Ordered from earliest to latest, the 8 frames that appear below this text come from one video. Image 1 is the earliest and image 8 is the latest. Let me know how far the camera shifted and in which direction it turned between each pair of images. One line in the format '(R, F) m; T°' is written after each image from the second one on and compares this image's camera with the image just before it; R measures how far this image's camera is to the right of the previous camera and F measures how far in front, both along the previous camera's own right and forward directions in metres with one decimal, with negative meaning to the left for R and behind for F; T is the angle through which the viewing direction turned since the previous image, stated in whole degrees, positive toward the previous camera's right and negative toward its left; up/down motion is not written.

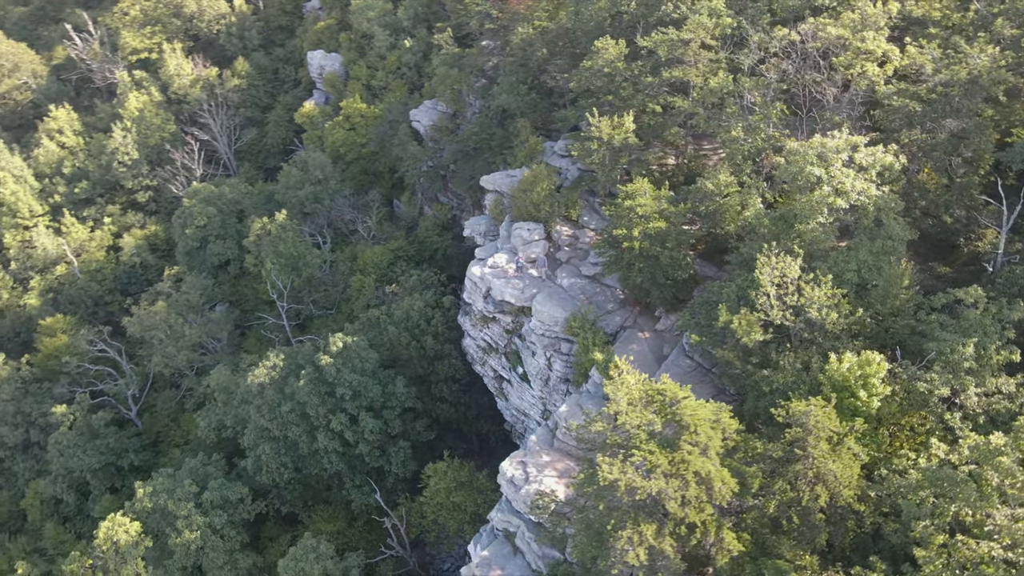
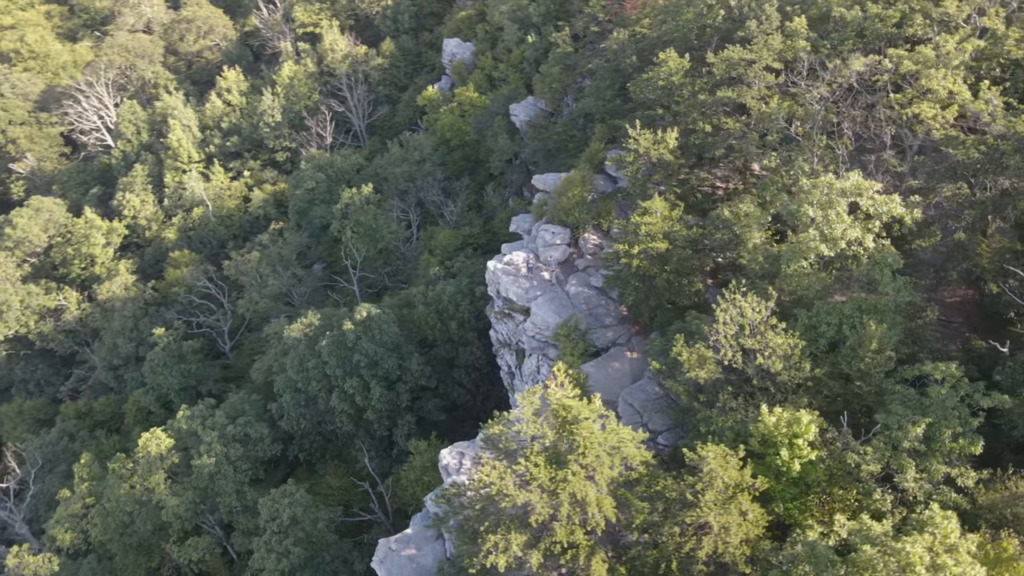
(+5.8, +0.2) m; -13°
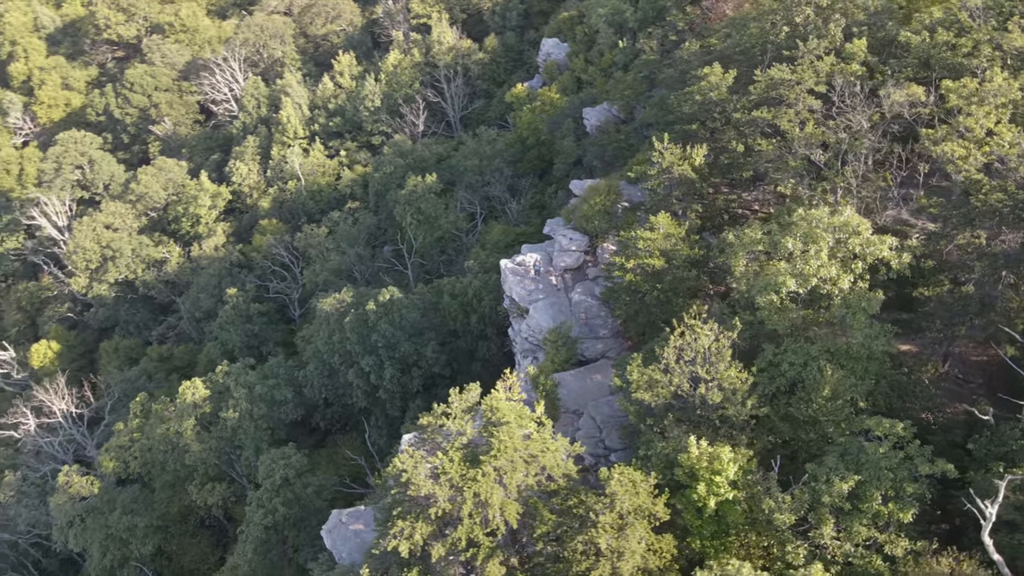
(+4.4, +0.1) m; -9°
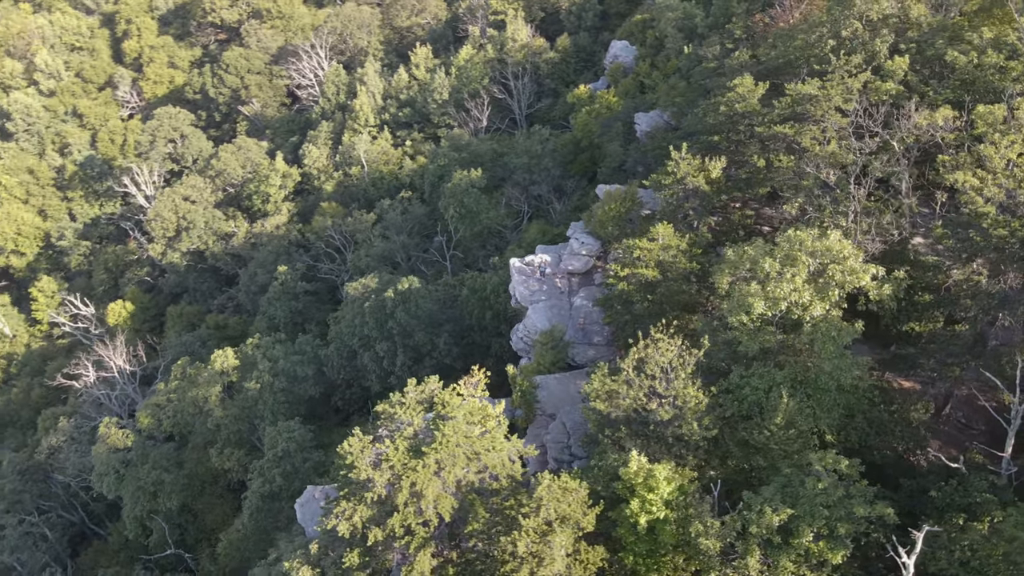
(+3.1, 0.0) m; -7°
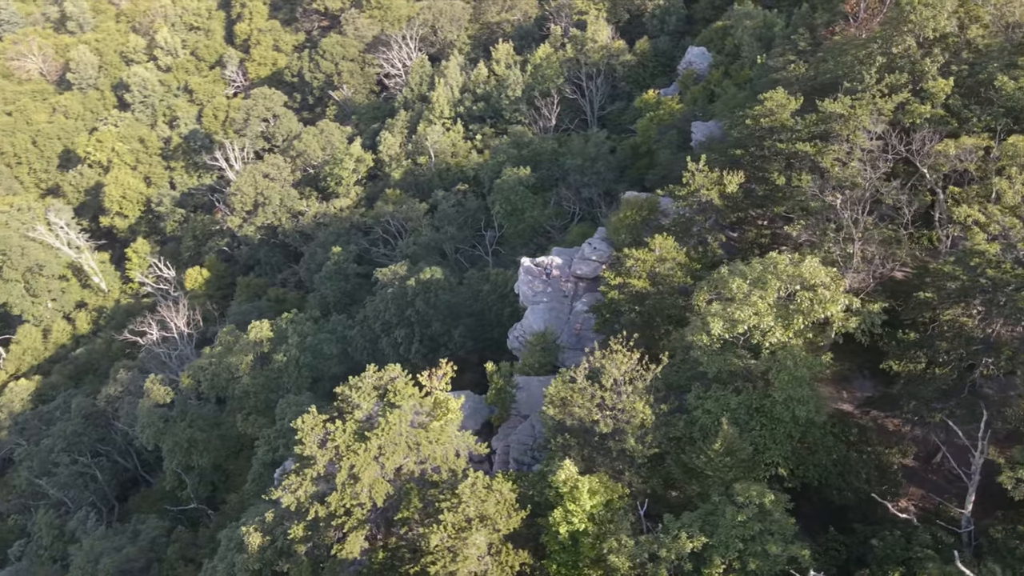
(+3.3, +0.1) m; -7°
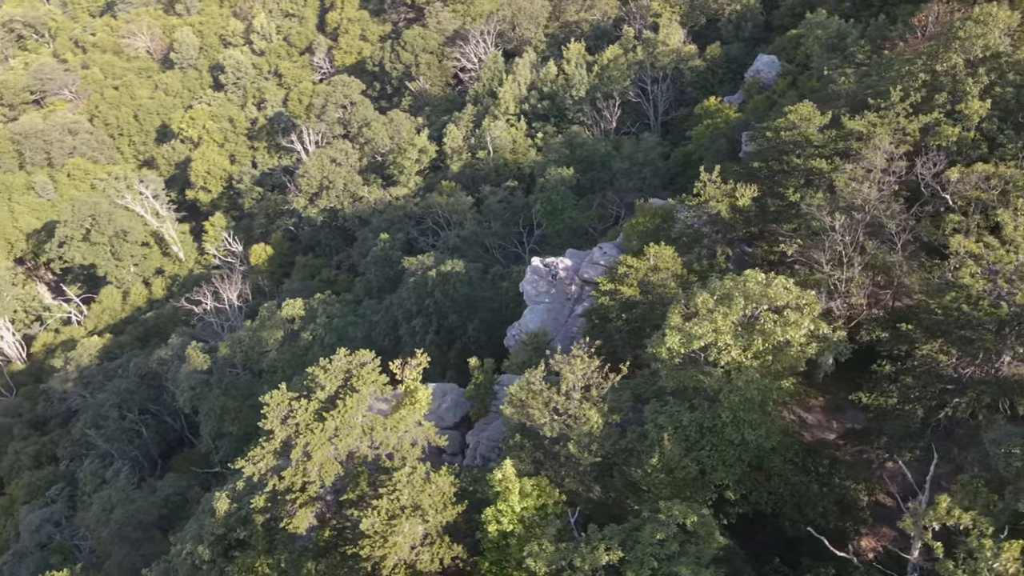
(+2.9, +0.1) m; -6°
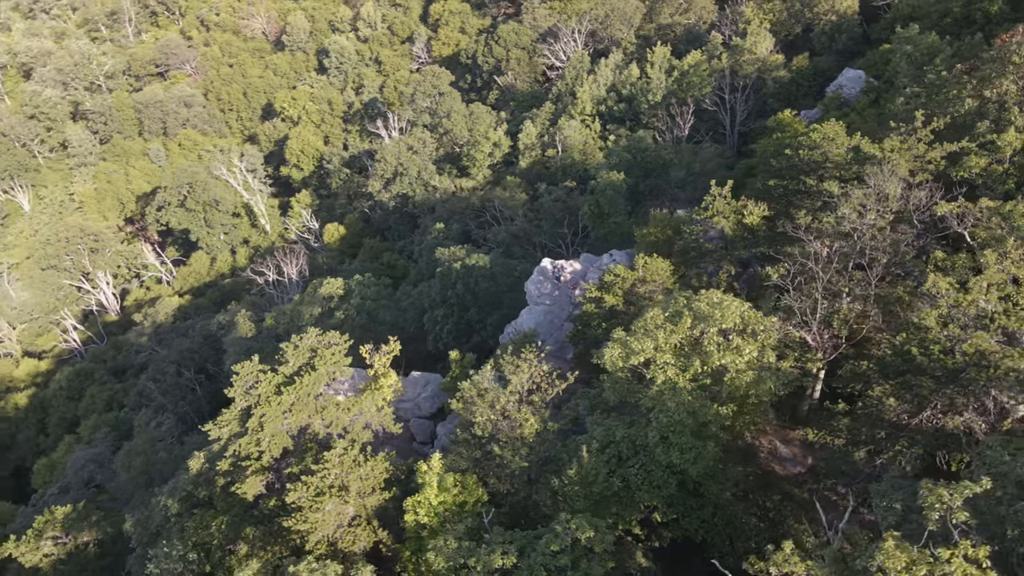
(+3.5, +0.2) m; -7°
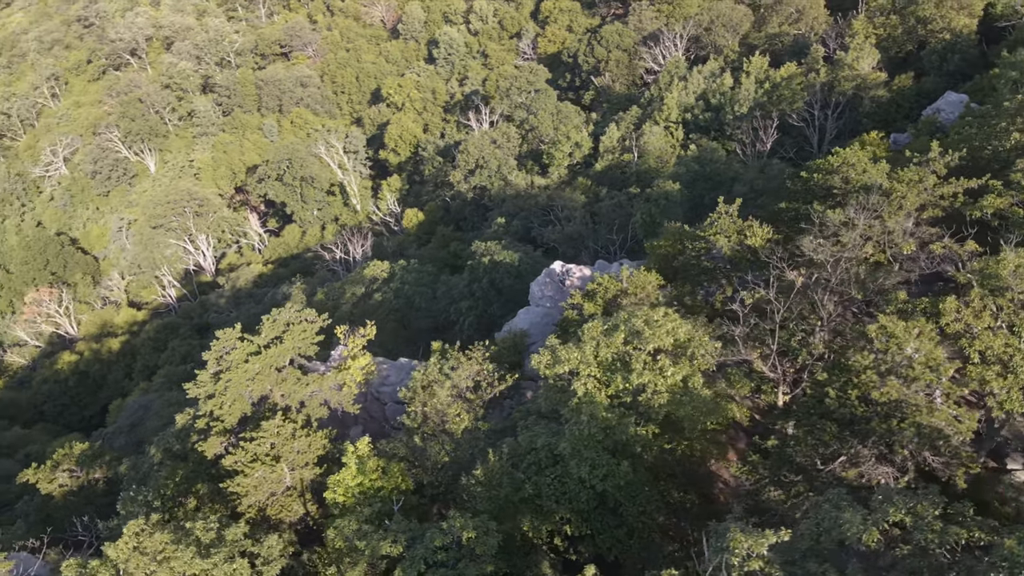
(+3.8, +0.2) m; -8°
